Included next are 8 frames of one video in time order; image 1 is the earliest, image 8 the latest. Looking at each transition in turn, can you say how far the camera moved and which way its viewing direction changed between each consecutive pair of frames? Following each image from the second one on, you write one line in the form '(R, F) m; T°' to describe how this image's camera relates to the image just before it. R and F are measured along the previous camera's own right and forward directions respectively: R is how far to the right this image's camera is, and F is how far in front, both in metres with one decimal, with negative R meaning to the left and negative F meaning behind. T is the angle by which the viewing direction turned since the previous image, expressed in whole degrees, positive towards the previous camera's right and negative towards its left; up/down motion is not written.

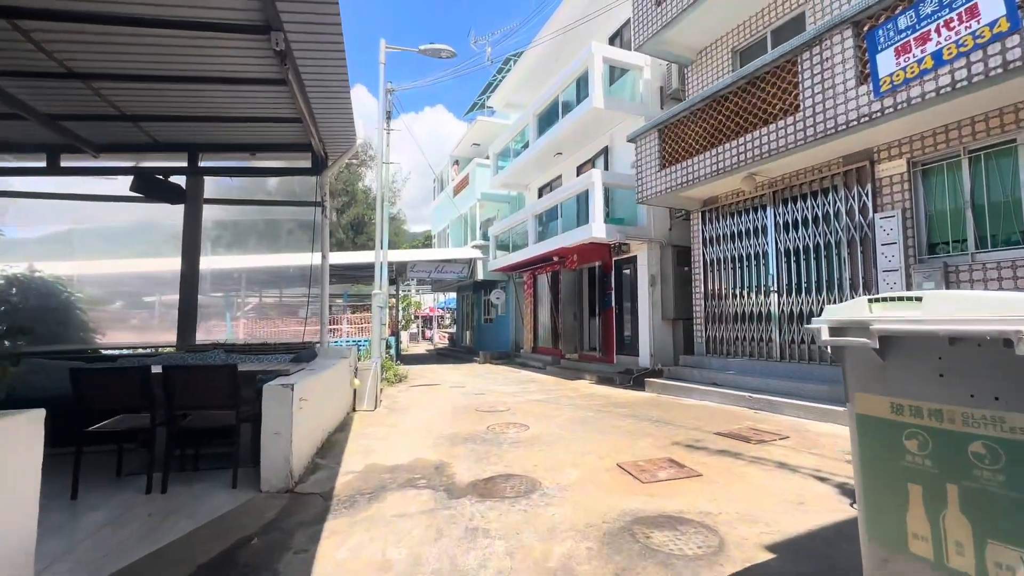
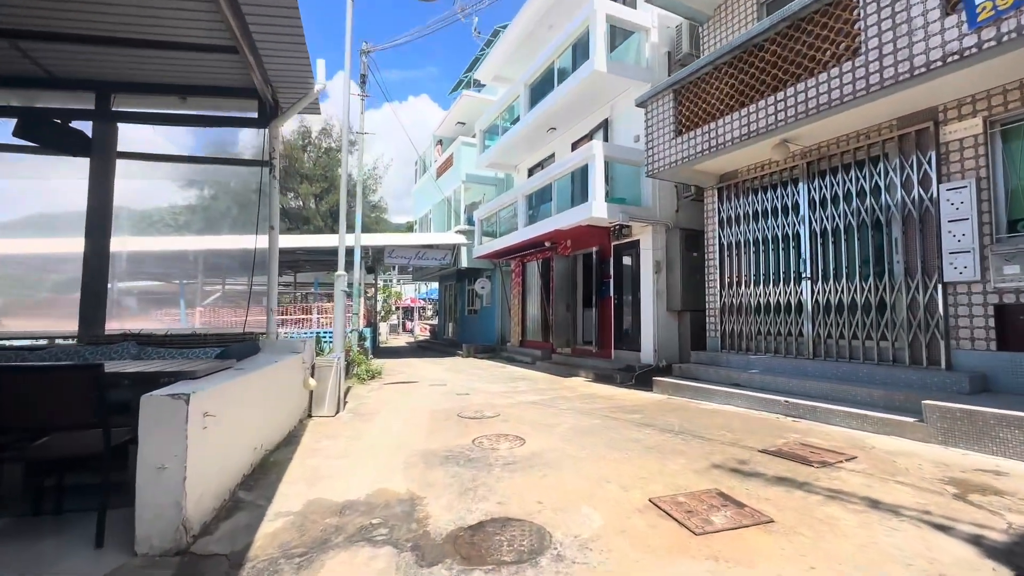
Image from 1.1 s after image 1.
(-0.1, +1.3) m; +2°
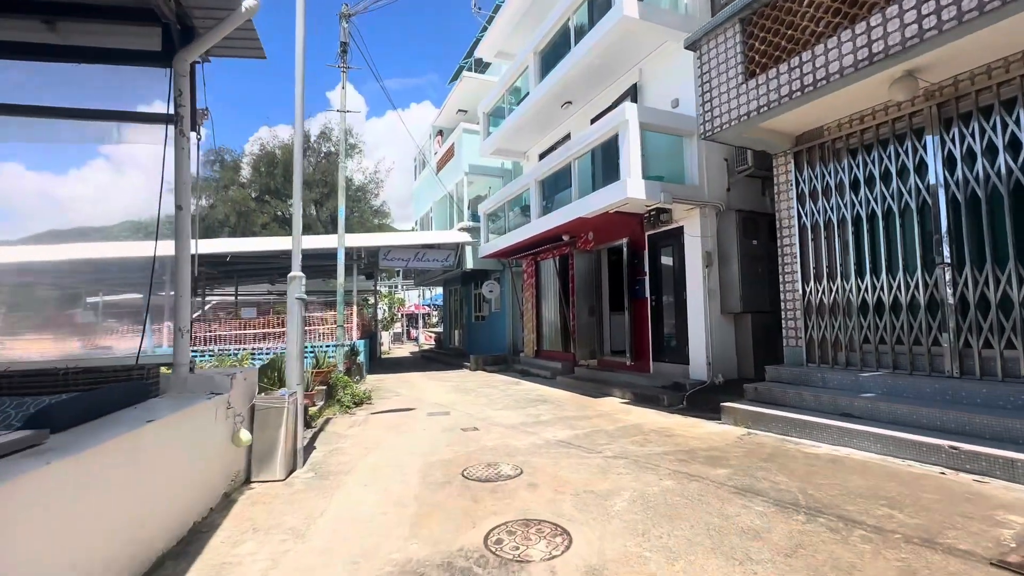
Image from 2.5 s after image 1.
(-0.2, +1.9) m; -1°
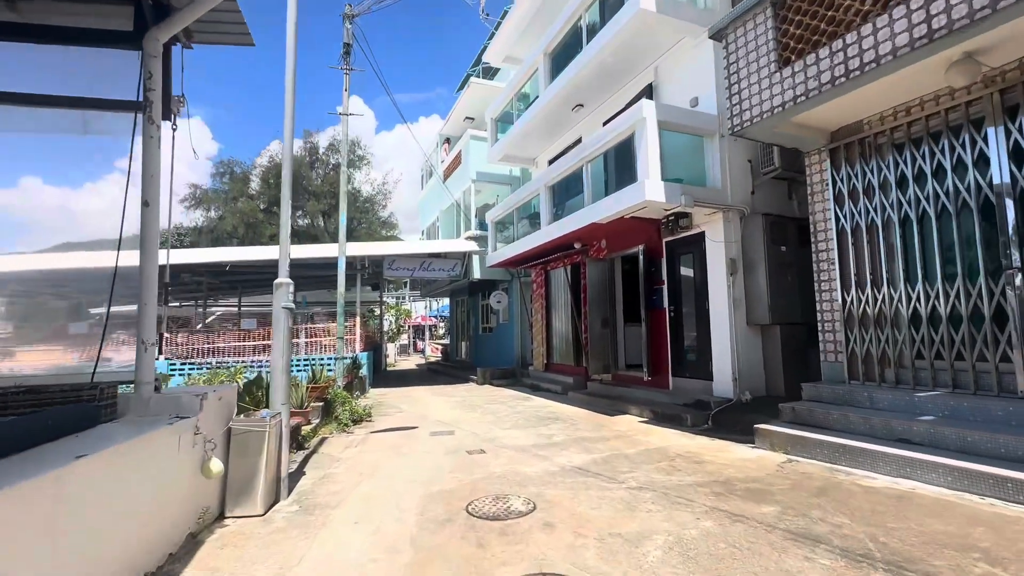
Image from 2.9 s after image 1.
(0.0, +0.5) m; -1°
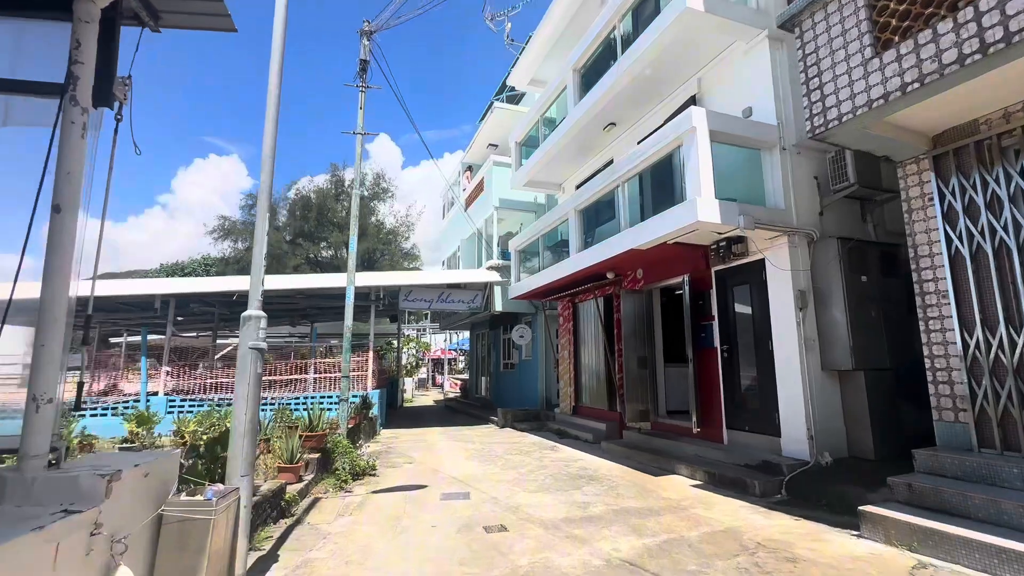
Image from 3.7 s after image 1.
(-0.1, +1.0) m; -3°
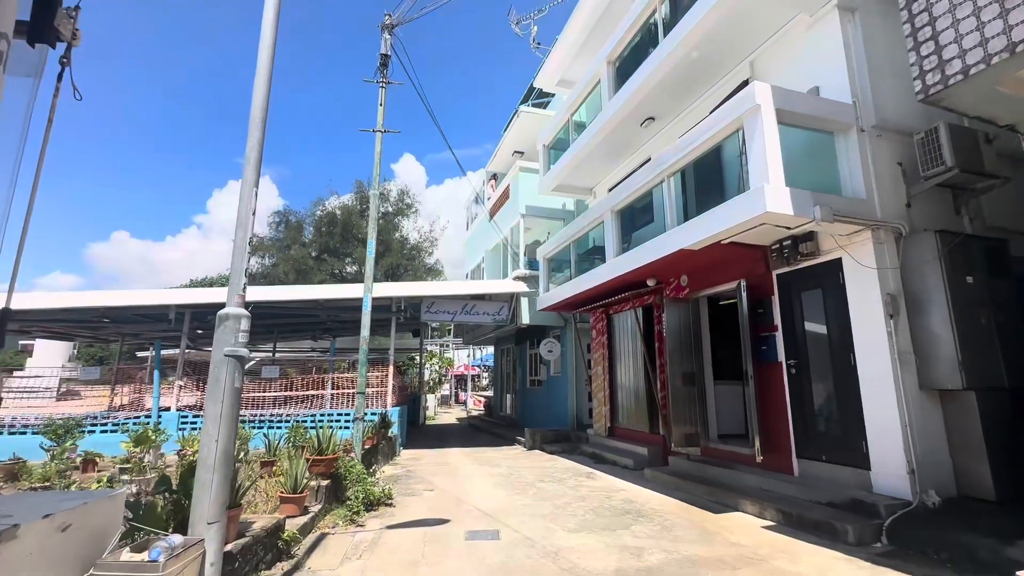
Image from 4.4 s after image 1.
(-0.1, +0.8) m; -3°
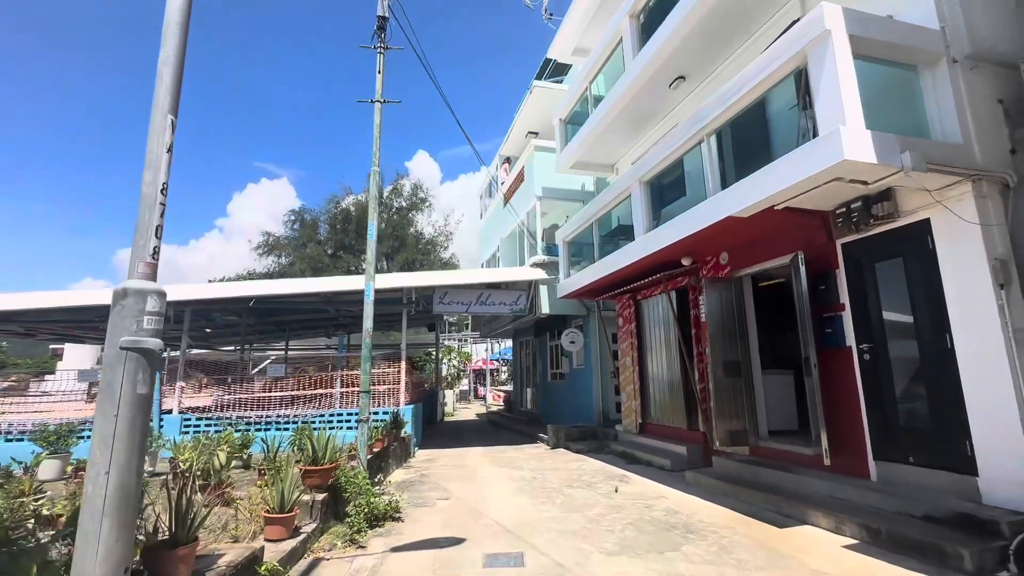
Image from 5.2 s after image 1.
(0.0, +0.9) m; -2°
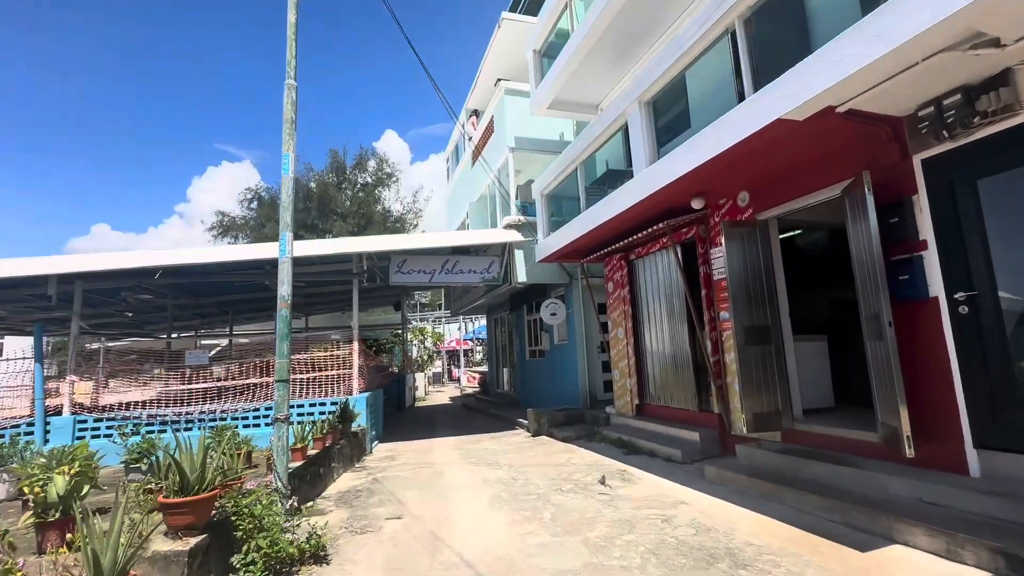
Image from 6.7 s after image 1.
(+0.1, +1.7) m; +3°
